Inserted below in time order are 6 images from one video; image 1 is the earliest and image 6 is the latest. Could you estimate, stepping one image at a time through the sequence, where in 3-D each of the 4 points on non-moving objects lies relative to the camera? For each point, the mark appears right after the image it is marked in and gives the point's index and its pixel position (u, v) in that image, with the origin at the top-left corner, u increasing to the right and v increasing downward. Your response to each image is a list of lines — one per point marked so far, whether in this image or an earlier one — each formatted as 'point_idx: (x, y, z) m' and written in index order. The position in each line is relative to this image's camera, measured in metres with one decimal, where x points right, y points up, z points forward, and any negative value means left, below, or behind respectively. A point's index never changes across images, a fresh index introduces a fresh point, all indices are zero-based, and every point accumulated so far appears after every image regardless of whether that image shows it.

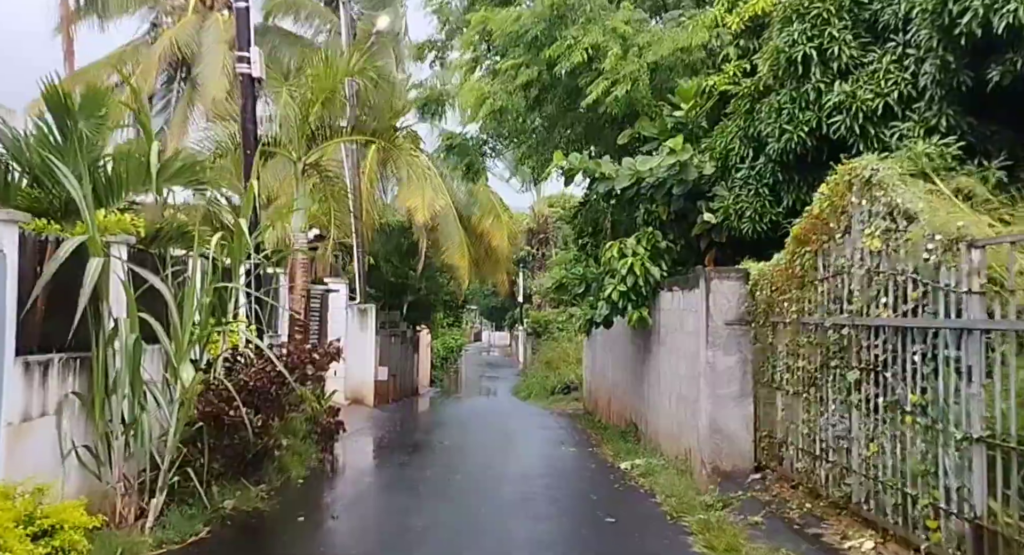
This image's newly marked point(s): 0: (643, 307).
0: (+1.5, -0.3, +11.3) m
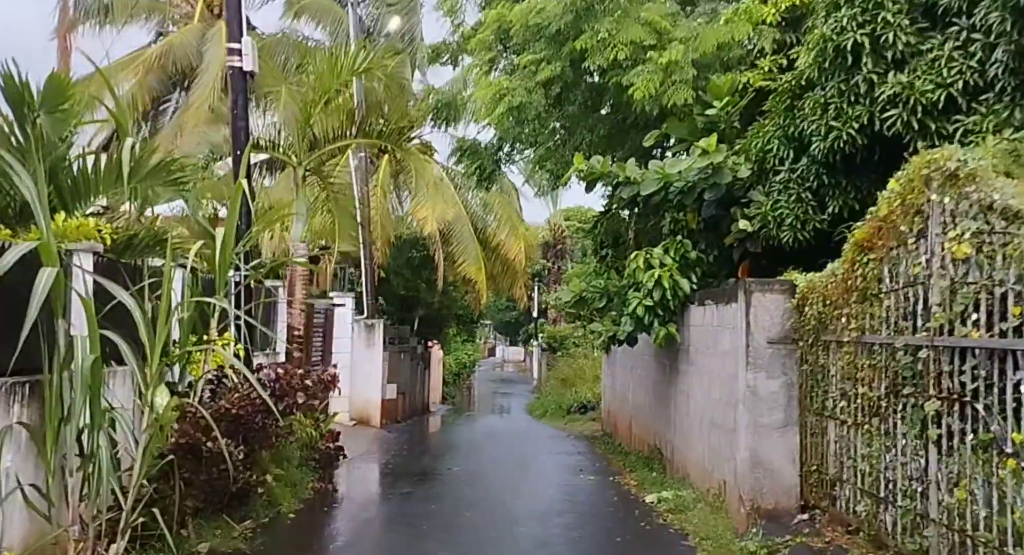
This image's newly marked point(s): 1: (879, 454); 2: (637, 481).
0: (+1.7, -0.5, +10.5) m
1: (+2.0, -1.0, +5.4) m
2: (+1.4, -2.2, +10.7) m
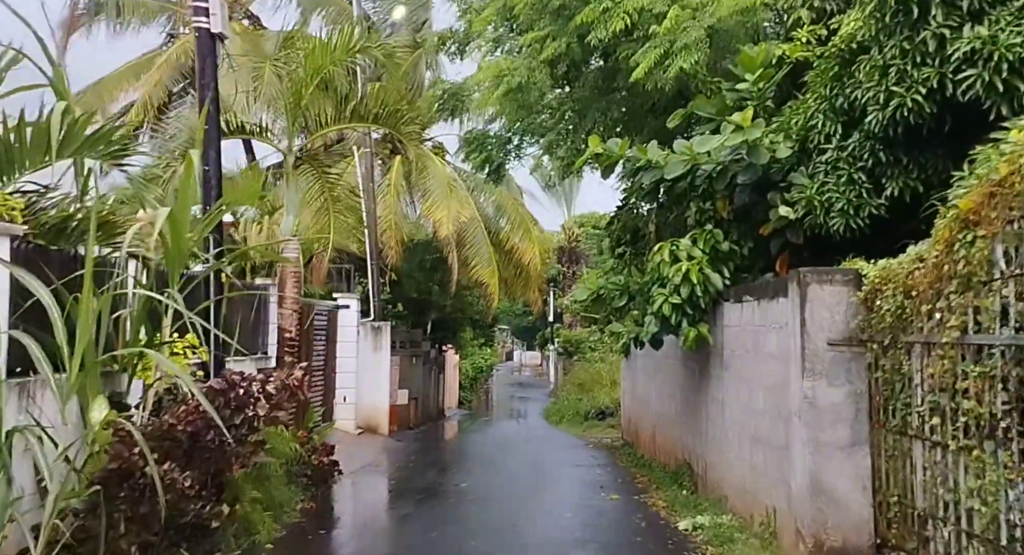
0: (+1.8, -0.4, +9.3) m
1: (+2.1, -0.9, +4.2) m
2: (+1.5, -2.2, +9.5) m
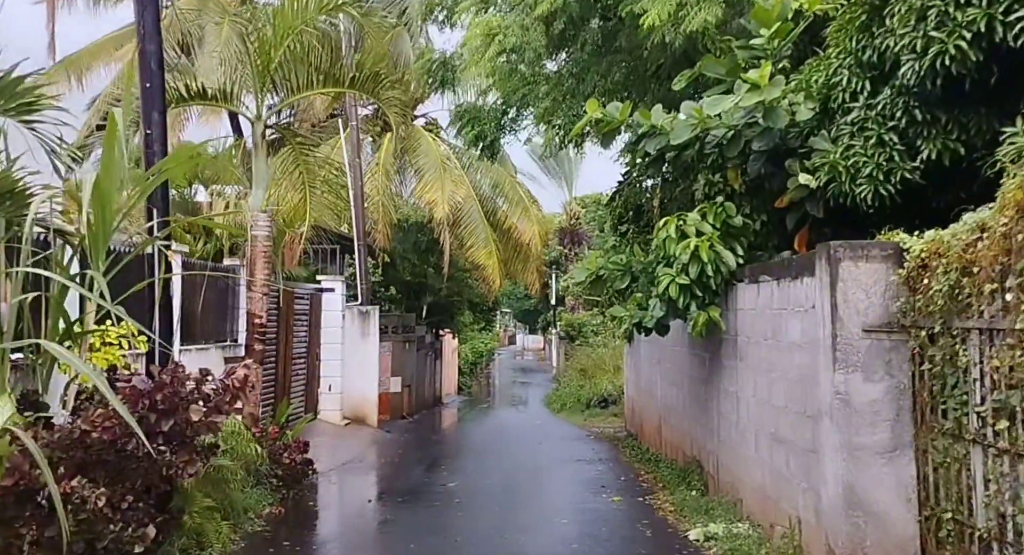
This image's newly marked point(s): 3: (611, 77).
0: (+1.7, -0.3, +8.4) m
1: (+2.0, -0.8, +3.3) m
2: (+1.4, -2.0, +8.6) m
3: (+1.1, +2.1, +10.3) m
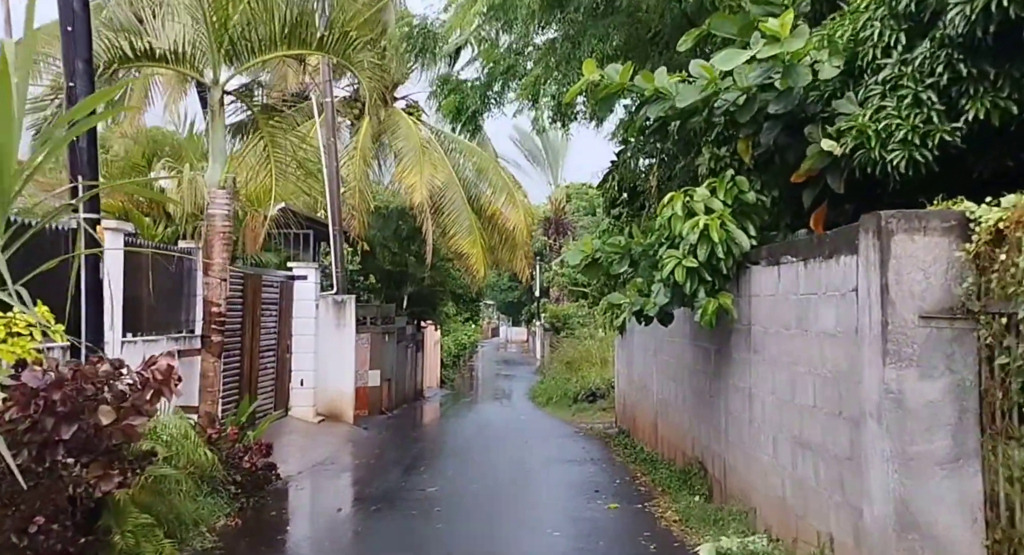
0: (+1.6, -0.1, +7.5) m
1: (+2.0, -0.7, +2.5) m
2: (+1.3, -1.9, +7.8) m
3: (+0.9, +2.3, +9.4) m
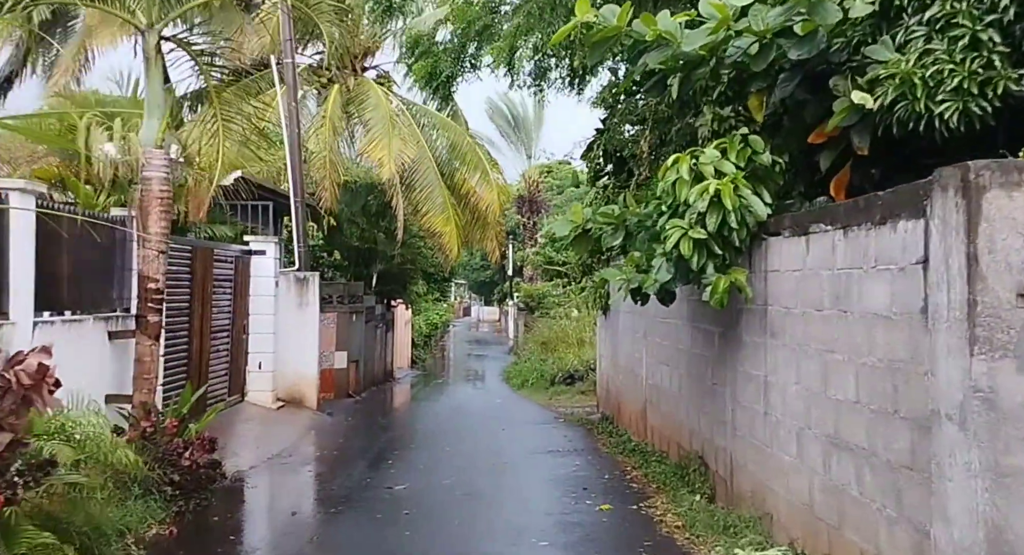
0: (+1.5, +0.1, +6.6) m
1: (+2.0, -0.6, +1.6) m
2: (+1.2, -1.7, +6.9) m
3: (+0.7, +2.5, +8.4) m
